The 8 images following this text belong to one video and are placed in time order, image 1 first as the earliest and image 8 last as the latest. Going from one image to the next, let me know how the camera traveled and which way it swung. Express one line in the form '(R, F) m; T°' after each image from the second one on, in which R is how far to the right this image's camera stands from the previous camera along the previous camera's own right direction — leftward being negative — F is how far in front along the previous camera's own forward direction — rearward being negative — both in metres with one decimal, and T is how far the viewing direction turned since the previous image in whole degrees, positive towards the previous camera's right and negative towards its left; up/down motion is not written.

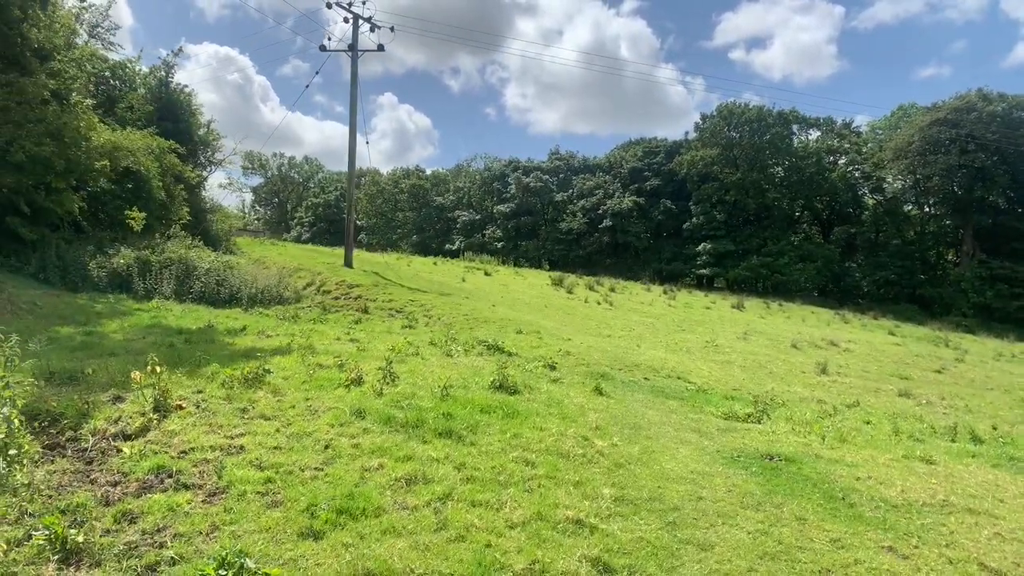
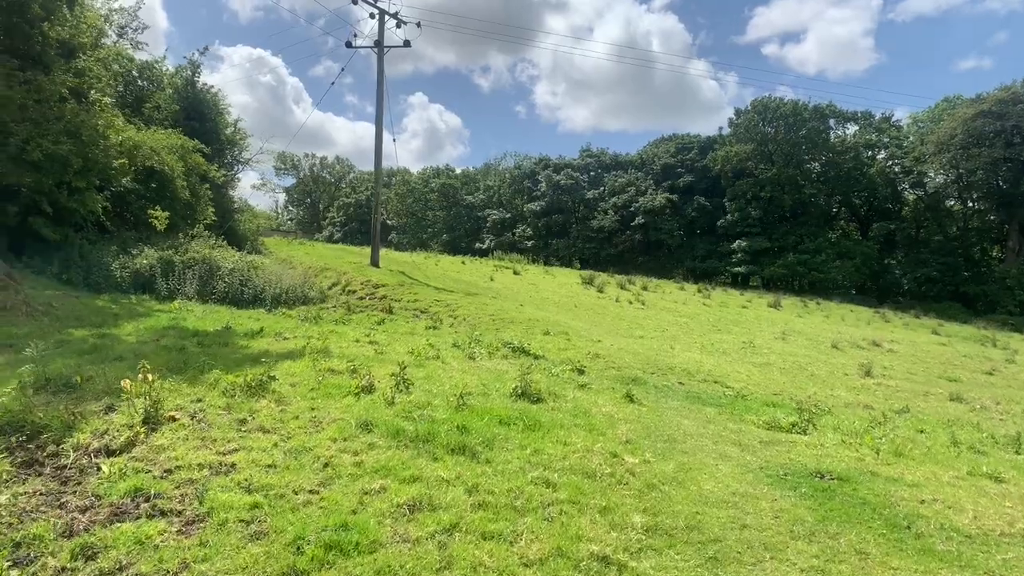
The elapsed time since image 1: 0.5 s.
(+0.1, +0.5) m; -2°
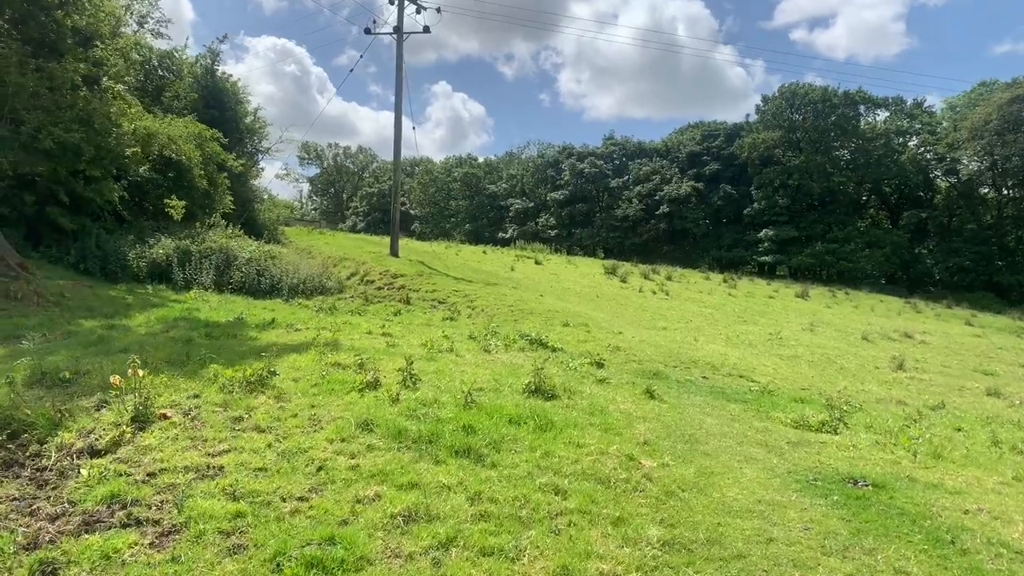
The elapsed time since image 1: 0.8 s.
(+0.1, +0.3) m; -2°
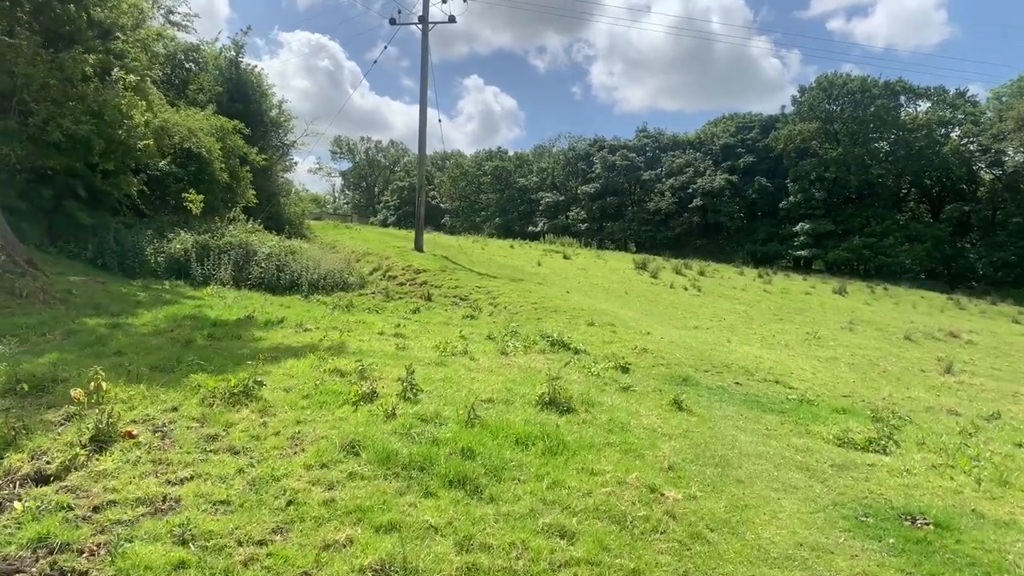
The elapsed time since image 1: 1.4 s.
(+0.1, +0.6) m; -2°
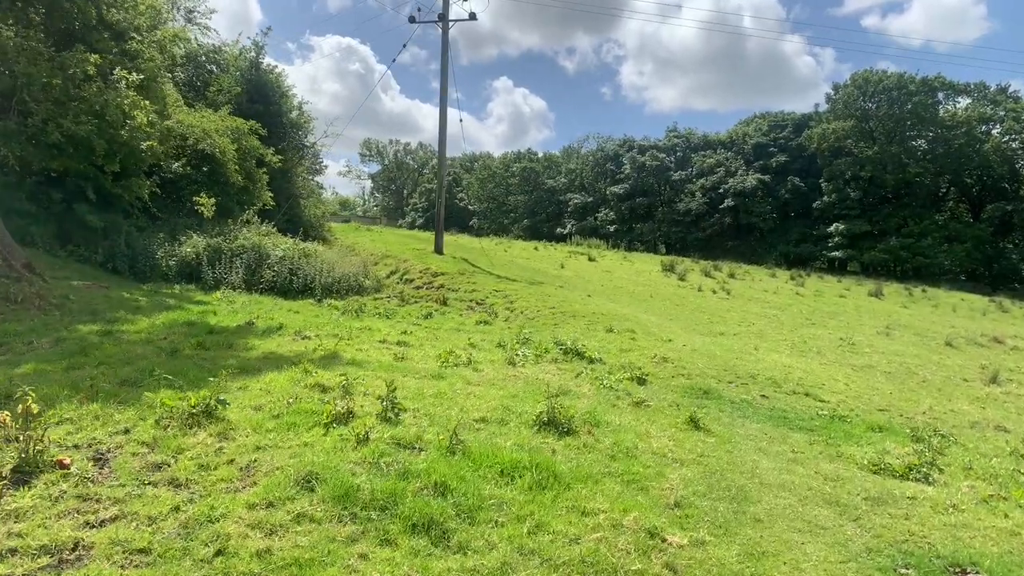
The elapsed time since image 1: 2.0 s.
(+0.3, +0.6) m; -2°
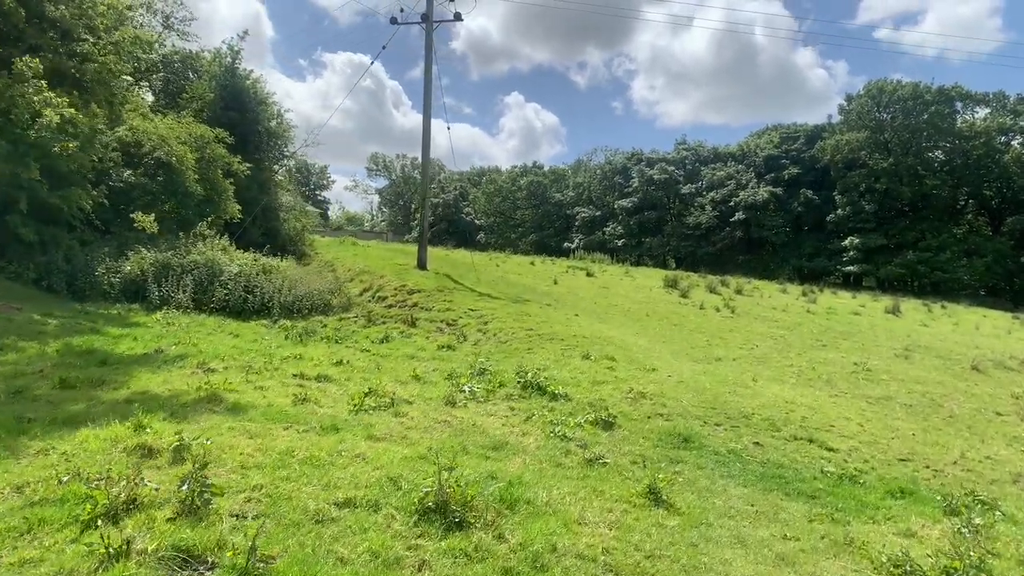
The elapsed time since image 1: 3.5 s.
(+0.7, +1.6) m; -1°
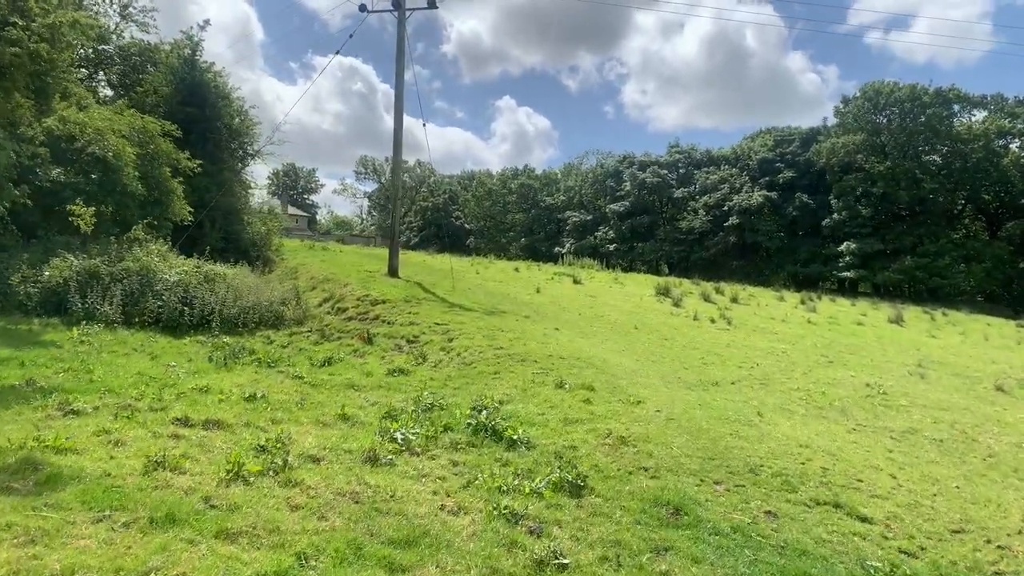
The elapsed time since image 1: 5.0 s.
(+0.4, +1.7) m; 0°
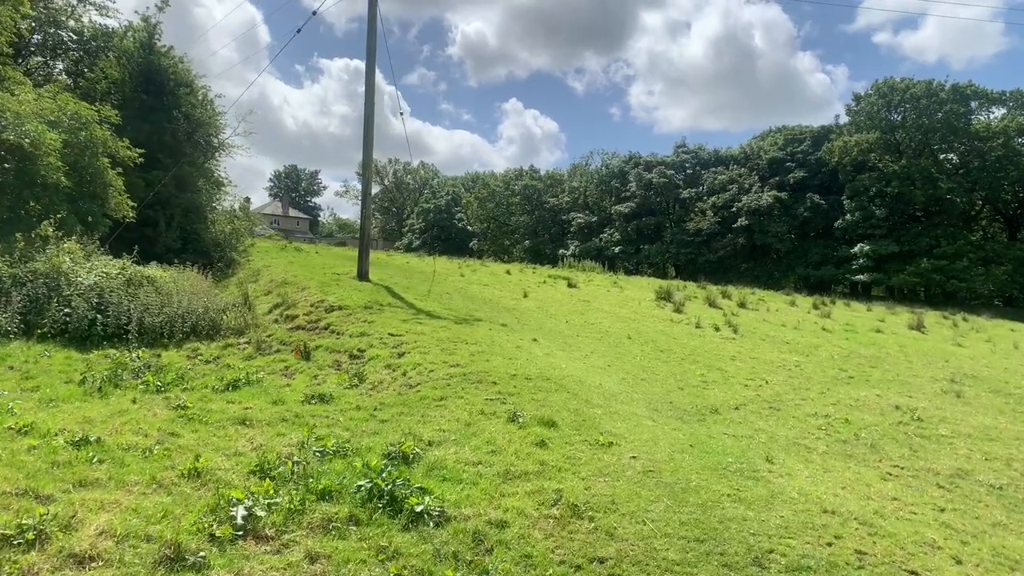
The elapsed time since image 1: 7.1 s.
(+0.6, +2.0) m; -1°
